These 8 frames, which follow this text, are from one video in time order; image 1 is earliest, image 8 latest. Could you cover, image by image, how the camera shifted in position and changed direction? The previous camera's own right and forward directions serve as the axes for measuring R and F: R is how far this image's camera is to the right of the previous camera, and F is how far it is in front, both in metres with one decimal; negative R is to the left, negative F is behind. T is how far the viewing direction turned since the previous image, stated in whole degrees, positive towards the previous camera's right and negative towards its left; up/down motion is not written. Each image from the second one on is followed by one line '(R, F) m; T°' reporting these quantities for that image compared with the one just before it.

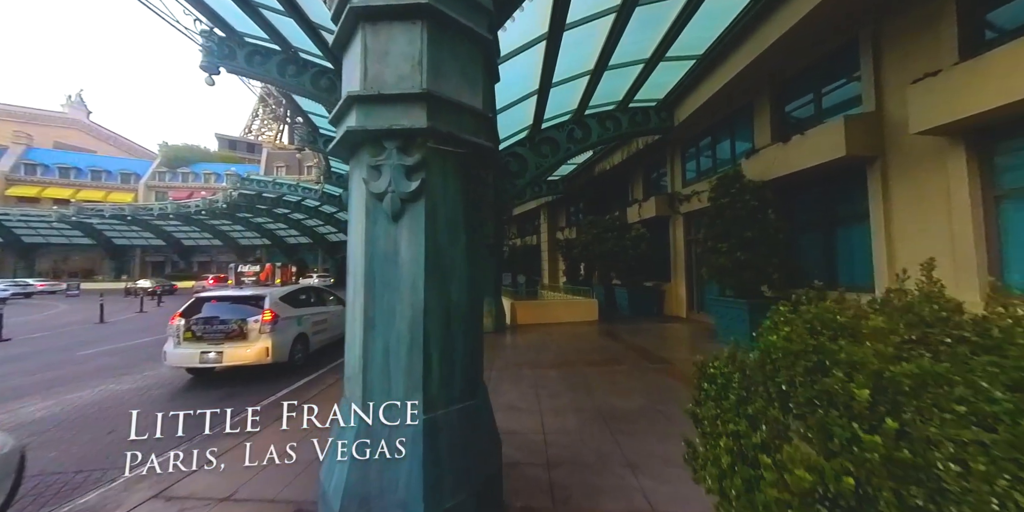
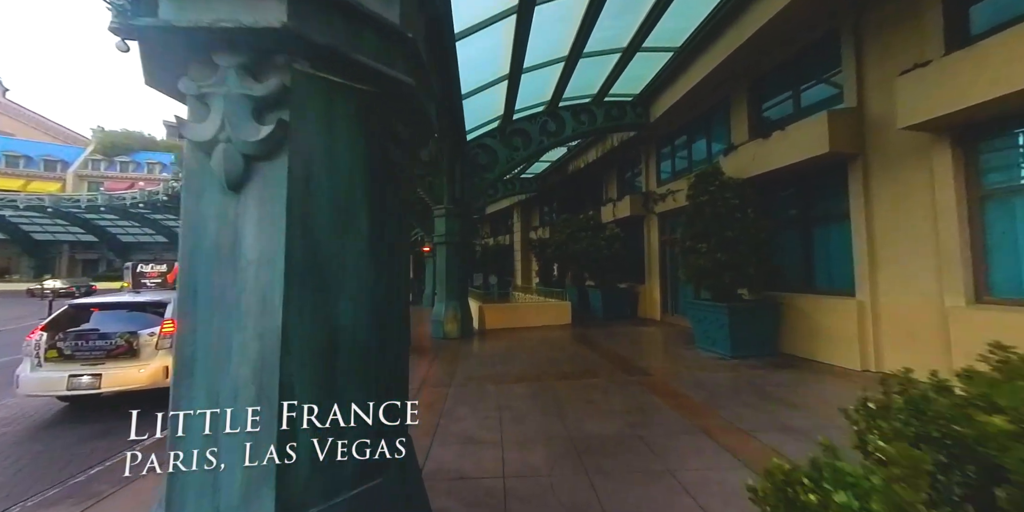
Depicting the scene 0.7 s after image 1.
(+0.2, +0.7) m; +4°
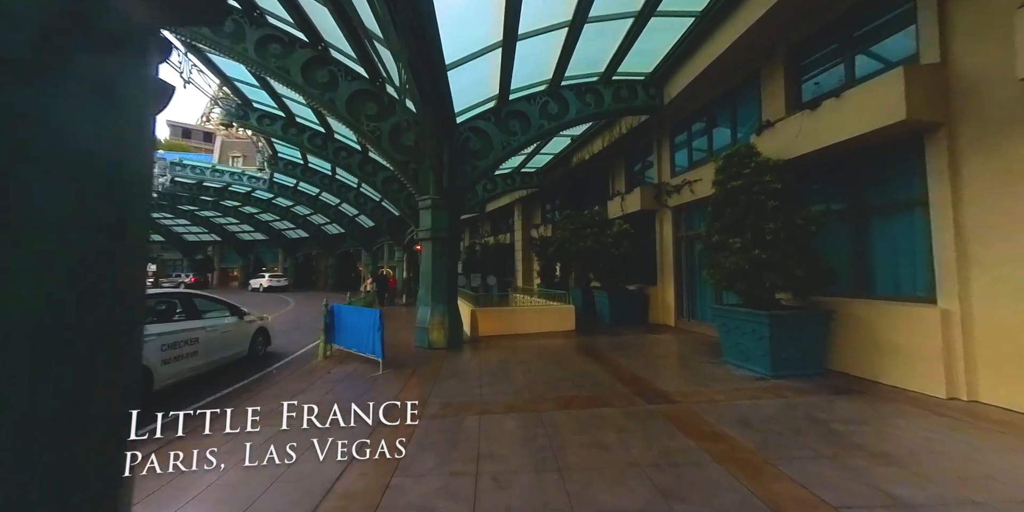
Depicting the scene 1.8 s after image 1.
(+0.2, +1.1) m; -1°
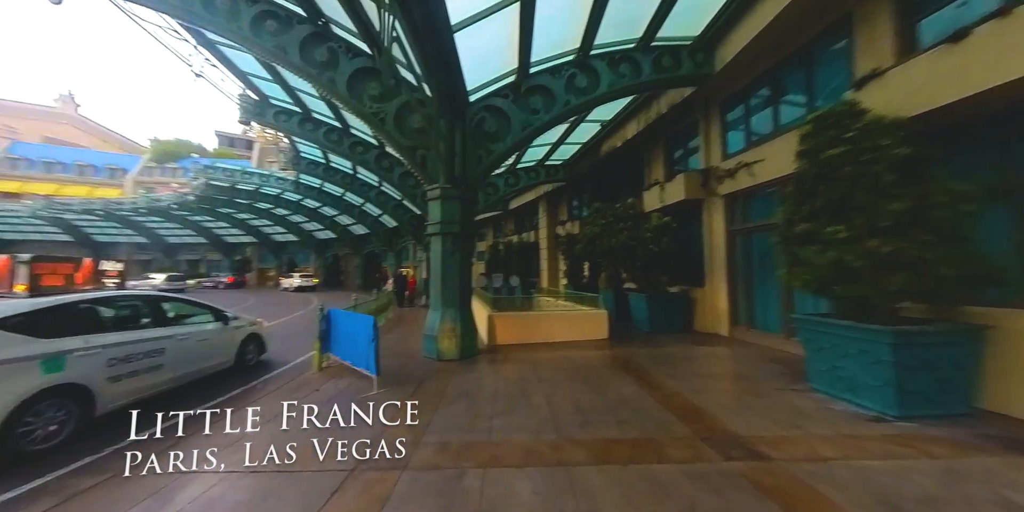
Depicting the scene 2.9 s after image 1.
(+0.1, +1.1) m; -5°
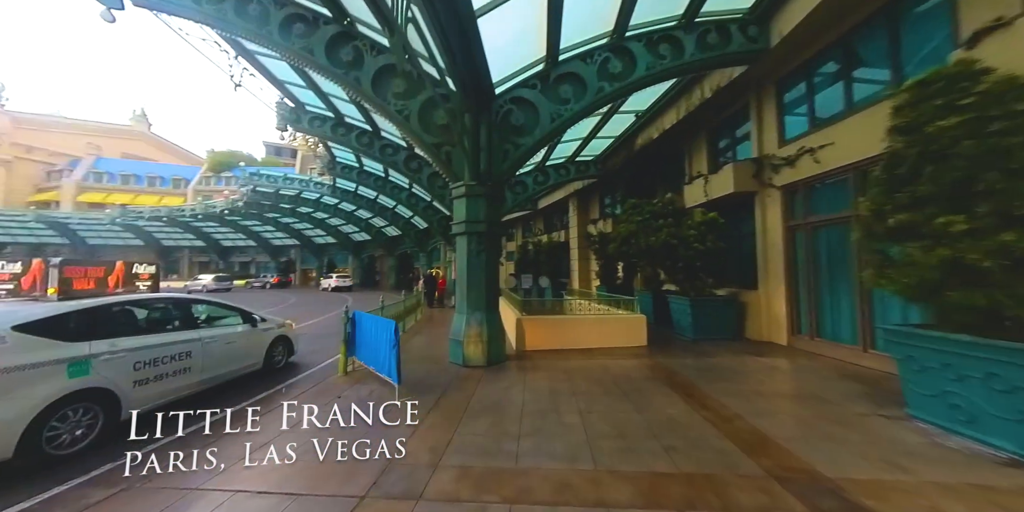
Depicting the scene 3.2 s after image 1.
(0.0, +0.4) m; -5°
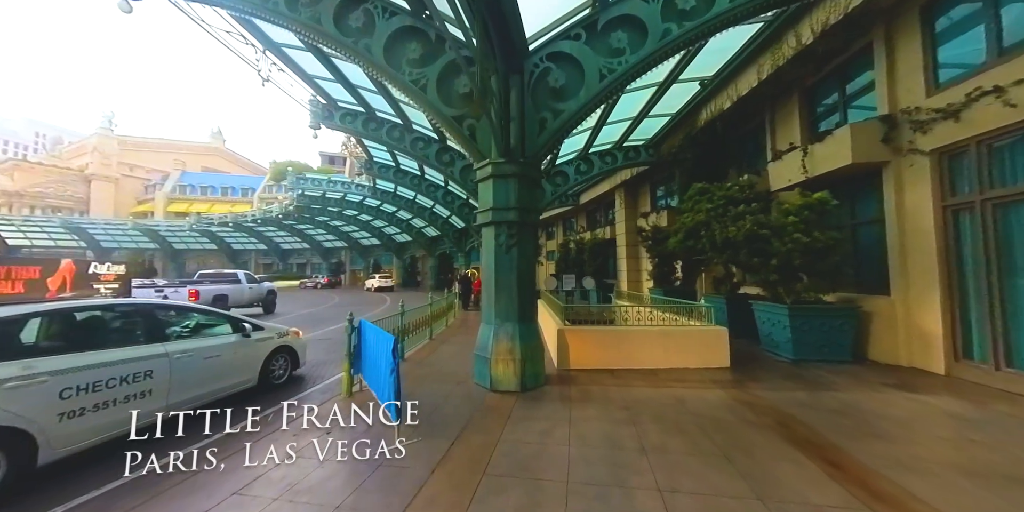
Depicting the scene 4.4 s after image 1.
(0.0, +1.4) m; -7°
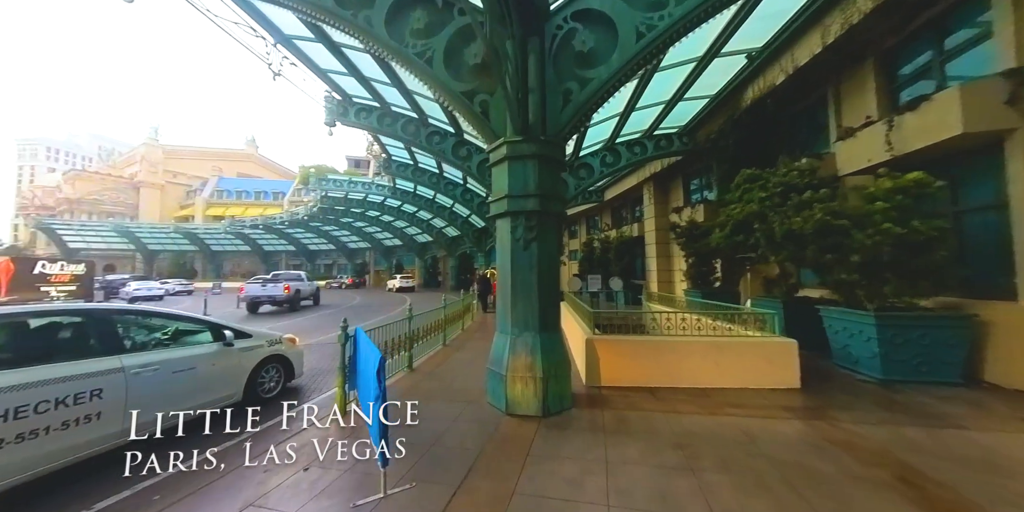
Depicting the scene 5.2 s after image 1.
(0.0, +0.8) m; -4°
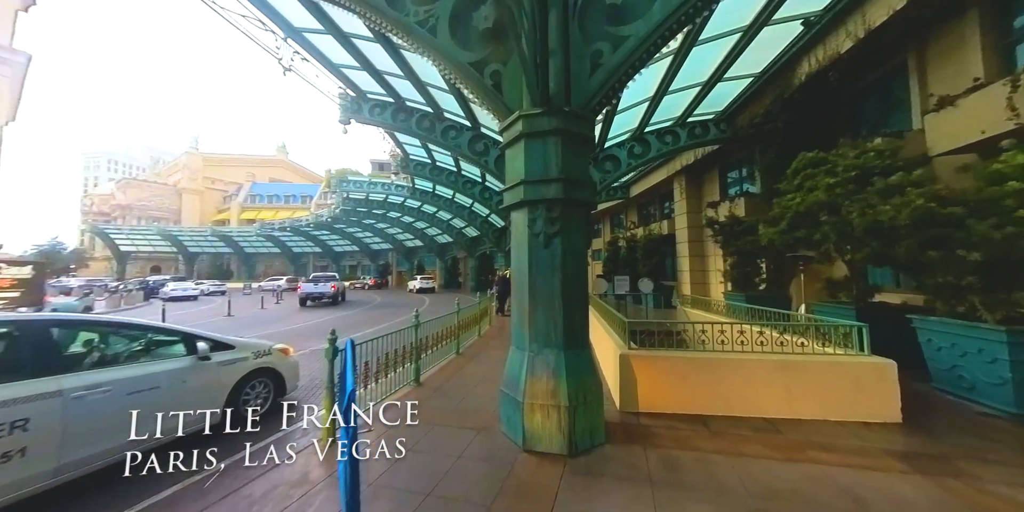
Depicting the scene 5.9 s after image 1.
(0.0, +0.8) m; -4°
